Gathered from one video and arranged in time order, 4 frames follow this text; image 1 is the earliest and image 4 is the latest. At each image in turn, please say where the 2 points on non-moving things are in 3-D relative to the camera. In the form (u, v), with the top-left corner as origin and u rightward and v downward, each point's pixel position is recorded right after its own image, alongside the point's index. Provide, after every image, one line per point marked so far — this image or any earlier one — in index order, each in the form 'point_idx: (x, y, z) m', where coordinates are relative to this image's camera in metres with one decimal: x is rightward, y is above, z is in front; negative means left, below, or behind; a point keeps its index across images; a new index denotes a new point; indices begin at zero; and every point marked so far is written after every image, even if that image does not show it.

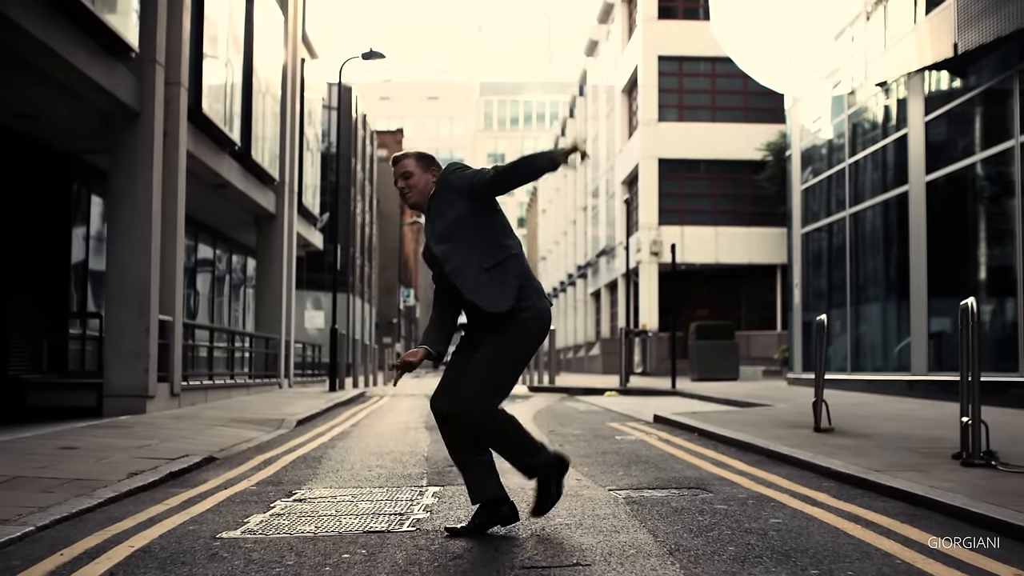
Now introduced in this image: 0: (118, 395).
0: (-5.3, -1.4, +12.7) m
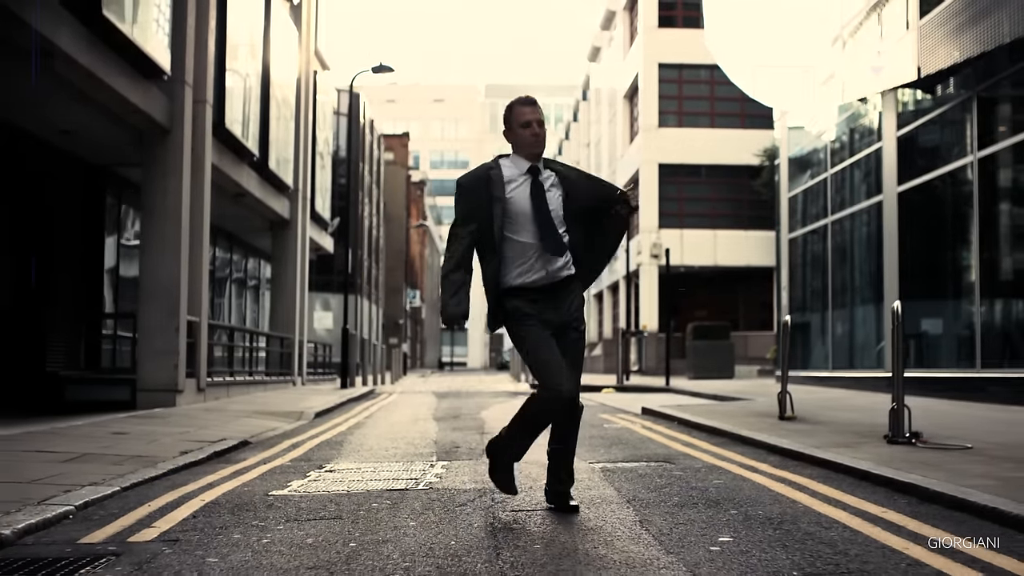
0: (-5.3, -1.5, +13.8) m
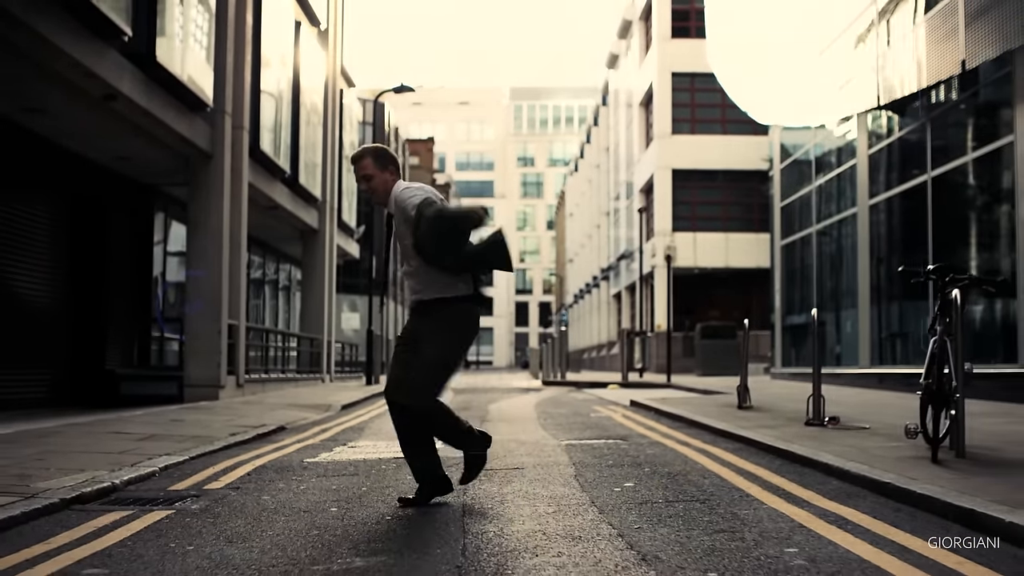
0: (-5.2, -1.6, +15.5) m
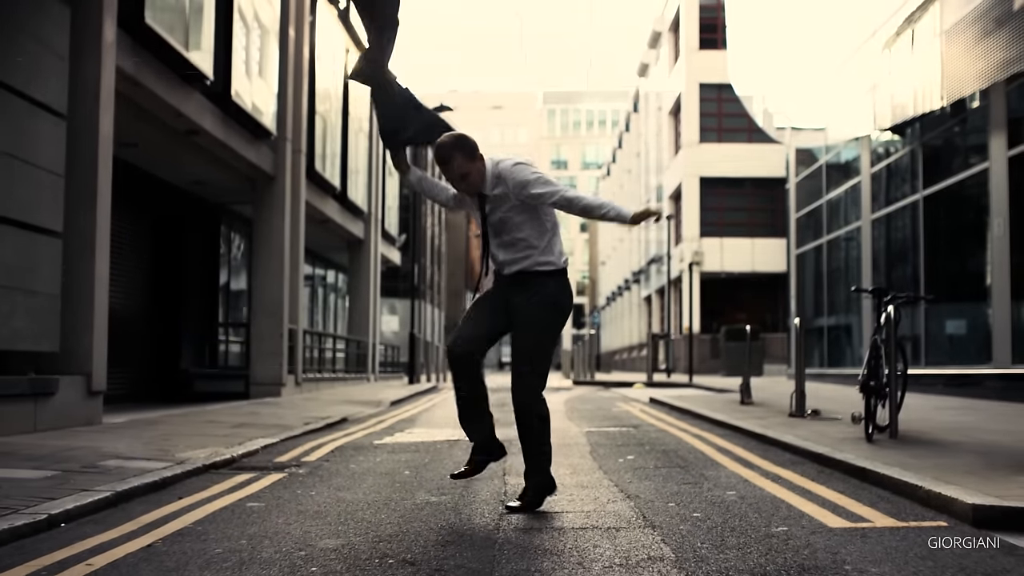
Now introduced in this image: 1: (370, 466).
0: (-4.6, -1.7, +17.3) m
1: (-1.1, -1.3, +7.1) m
